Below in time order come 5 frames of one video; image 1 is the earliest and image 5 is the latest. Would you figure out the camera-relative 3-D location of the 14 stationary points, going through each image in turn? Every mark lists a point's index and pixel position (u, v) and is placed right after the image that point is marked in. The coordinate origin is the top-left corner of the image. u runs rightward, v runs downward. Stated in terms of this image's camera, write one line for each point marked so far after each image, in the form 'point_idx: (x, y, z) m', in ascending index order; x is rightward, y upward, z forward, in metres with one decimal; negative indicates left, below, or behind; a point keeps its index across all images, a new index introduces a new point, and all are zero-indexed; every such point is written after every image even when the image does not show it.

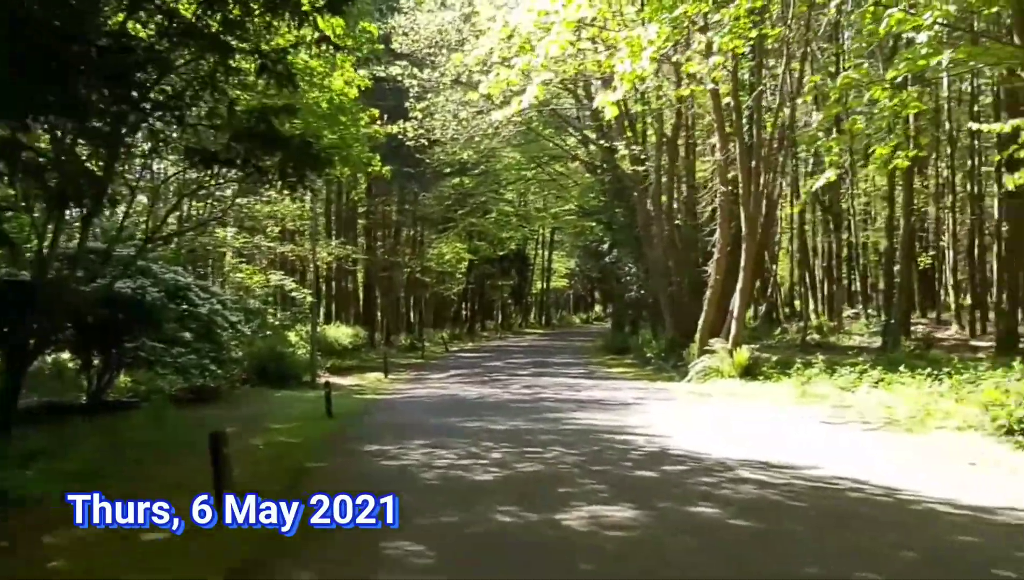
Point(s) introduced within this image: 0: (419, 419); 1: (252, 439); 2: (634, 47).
0: (-1.7, -2.3, +17.6) m
1: (-4.3, -2.4, +16.0) m
2: (+2.1, +4.2, +16.8) m
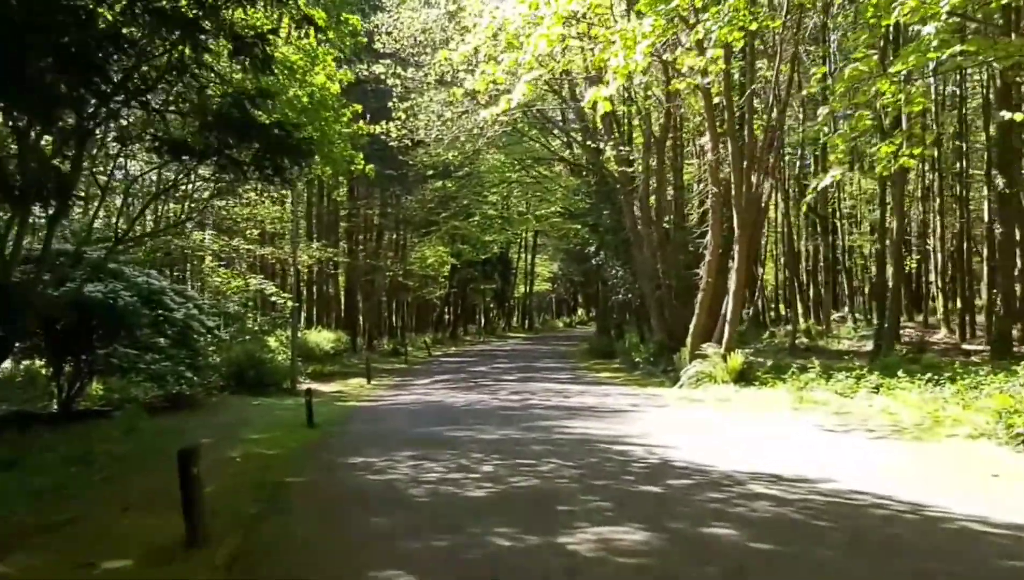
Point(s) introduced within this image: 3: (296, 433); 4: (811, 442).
0: (-1.9, -2.4, +16.9) m
1: (-4.4, -2.5, +15.3) m
2: (+1.9, +4.2, +16.2) m
3: (-3.7, -2.5, +17.0) m
4: (+4.2, -2.2, +13.9) m
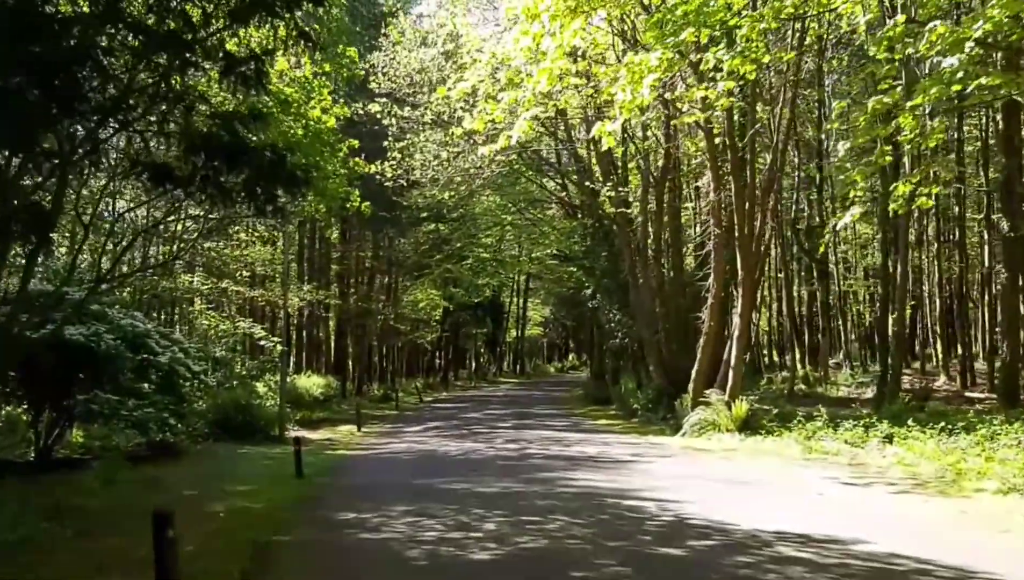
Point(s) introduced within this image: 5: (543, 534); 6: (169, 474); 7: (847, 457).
0: (-1.9, -3.1, +16.1) m
1: (-4.4, -3.1, +14.4) m
2: (+2.0, +3.4, +15.7) m
3: (-3.7, -3.2, +16.1) m
4: (+4.3, -2.8, +13.2) m
5: (+0.3, -2.5, +10.2) m
6: (-6.6, -3.5, +18.8) m
7: (+6.1, -3.1, +17.9) m
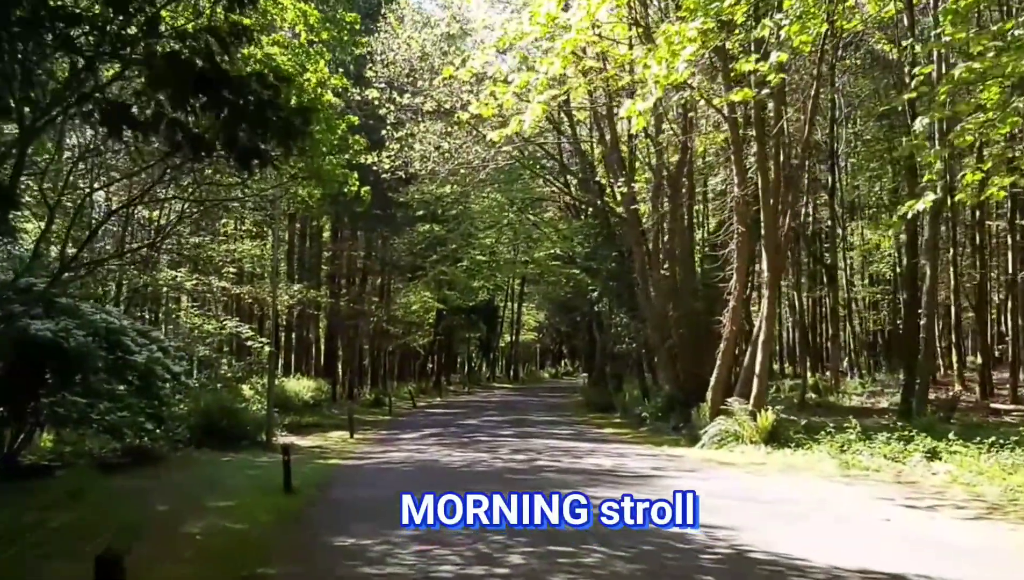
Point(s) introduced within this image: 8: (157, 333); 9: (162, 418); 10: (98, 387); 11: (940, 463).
0: (-1.7, -3.0, +14.4) m
1: (-4.2, -3.0, +12.7) m
2: (+2.3, +3.5, +14.1) m
3: (-3.5, -3.1, +14.4) m
4: (+4.5, -2.7, +11.5) m
5: (+0.6, -2.4, +8.5) m
6: (-6.4, -3.4, +17.1) m
7: (+6.3, -3.1, +16.3) m
8: (-7.2, -0.9, +20.0) m
9: (-6.7, -2.5, +18.8) m
10: (-7.0, -1.6, +16.6) m
11: (+7.3, -2.9, +16.7) m
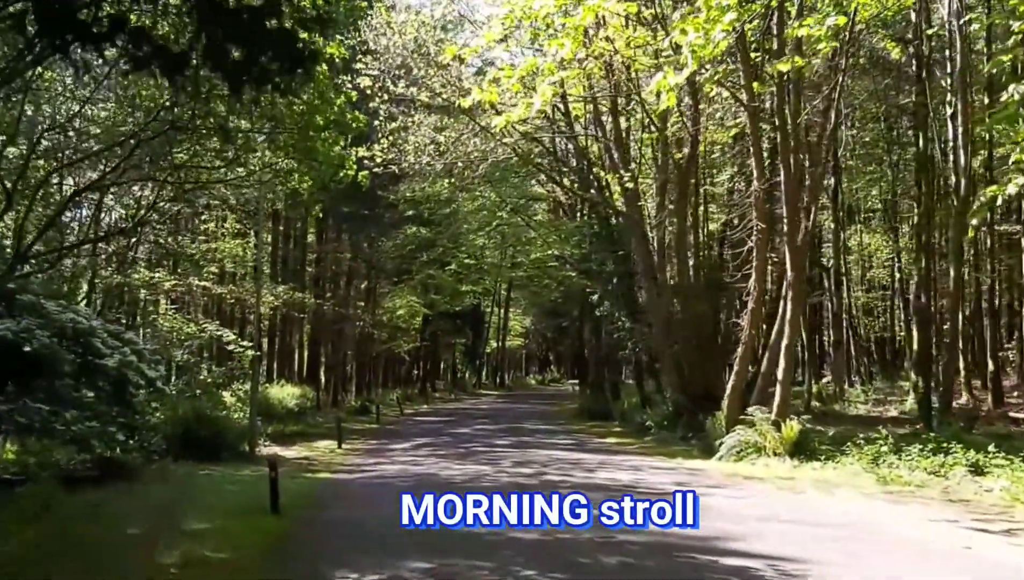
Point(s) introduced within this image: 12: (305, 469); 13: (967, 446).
0: (-1.5, -3.0, +12.8) m
1: (-3.9, -2.9, +11.0) m
2: (+2.5, +3.5, +12.6) m
3: (-3.3, -3.0, +12.8) m
4: (+4.8, -2.7, +10.1) m
5: (+0.9, -2.3, +7.0) m
6: (-6.3, -3.3, +15.4) m
7: (+6.5, -3.1, +14.9) m
8: (-7.1, -0.9, +18.3) m
9: (-6.6, -2.4, +17.2) m
10: (-6.8, -1.6, +14.9) m
11: (+7.4, -2.9, +15.3) m
12: (-4.1, -3.6, +19.6) m
13: (+8.9, -3.1, +19.2) m
